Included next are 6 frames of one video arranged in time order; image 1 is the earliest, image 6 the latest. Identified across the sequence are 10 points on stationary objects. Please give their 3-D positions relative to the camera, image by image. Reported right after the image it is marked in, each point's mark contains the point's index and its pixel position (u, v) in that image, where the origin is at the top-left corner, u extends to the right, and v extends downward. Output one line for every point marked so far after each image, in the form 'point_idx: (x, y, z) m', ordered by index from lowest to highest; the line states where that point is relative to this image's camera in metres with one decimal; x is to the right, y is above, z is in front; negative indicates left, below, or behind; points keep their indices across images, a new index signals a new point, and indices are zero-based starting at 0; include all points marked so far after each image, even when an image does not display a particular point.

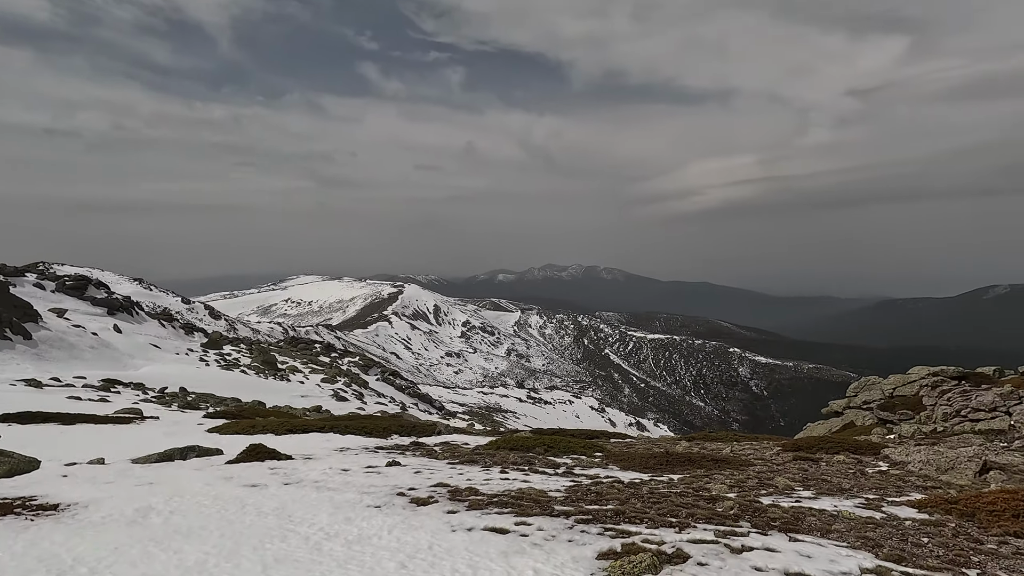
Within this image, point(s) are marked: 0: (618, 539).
0: (+3.8, -9.0, +19.2) m
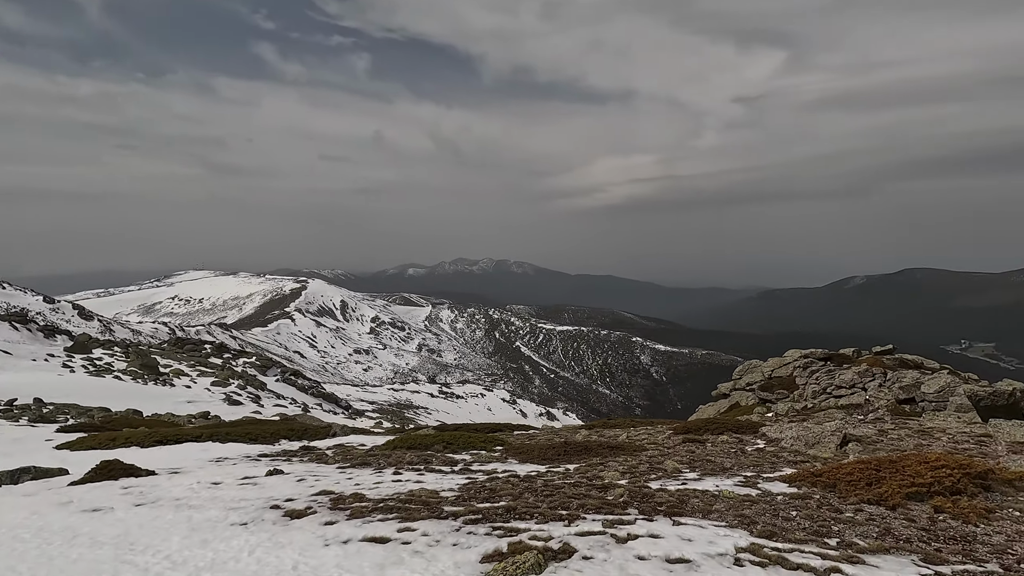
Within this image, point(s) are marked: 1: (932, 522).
0: (-0.2, -8.6, +18.4) m
1: (+15.7, -8.7, +19.9) m
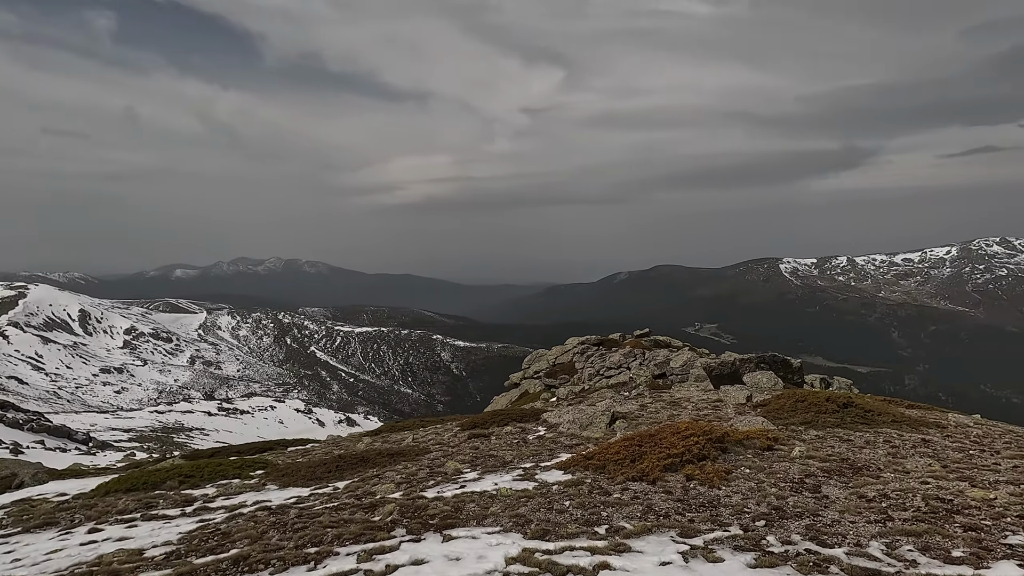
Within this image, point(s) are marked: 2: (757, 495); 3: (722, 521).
0: (-7.5, -8.2, +13.6) m
1: (+6.7, -7.9, +20.8) m
2: (+9.1, -7.7, +19.8) m
3: (+7.0, -7.8, +17.9) m
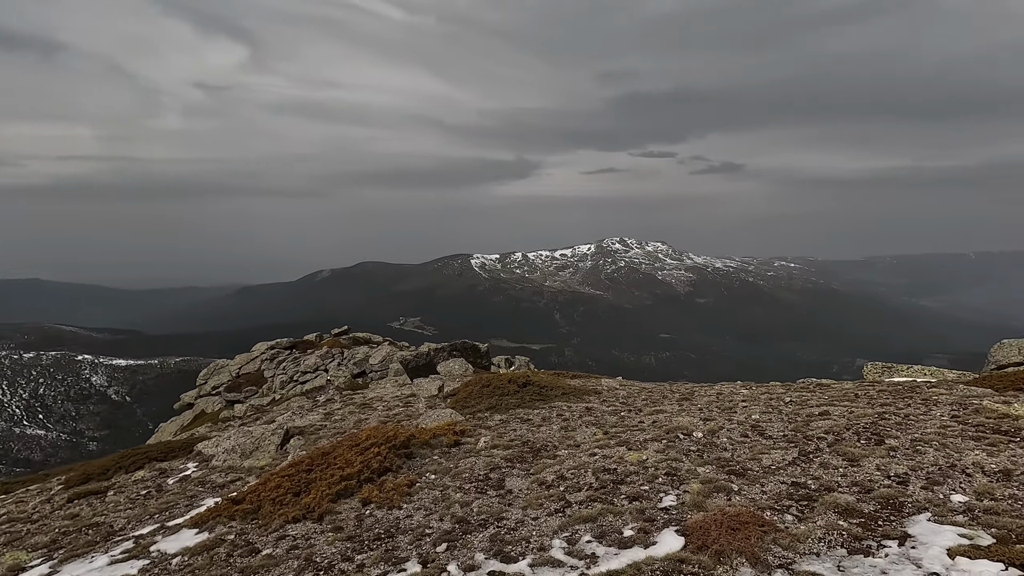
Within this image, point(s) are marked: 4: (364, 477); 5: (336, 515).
0: (-13.3, -8.1, +3.2) m
1: (-4.8, -7.3, +16.7) m
2: (-2.3, -7.0, +17.0) m
3: (-3.0, -7.1, +14.3) m
4: (-5.4, -6.9, +19.3) m
5: (-5.7, -7.3, +17.3) m
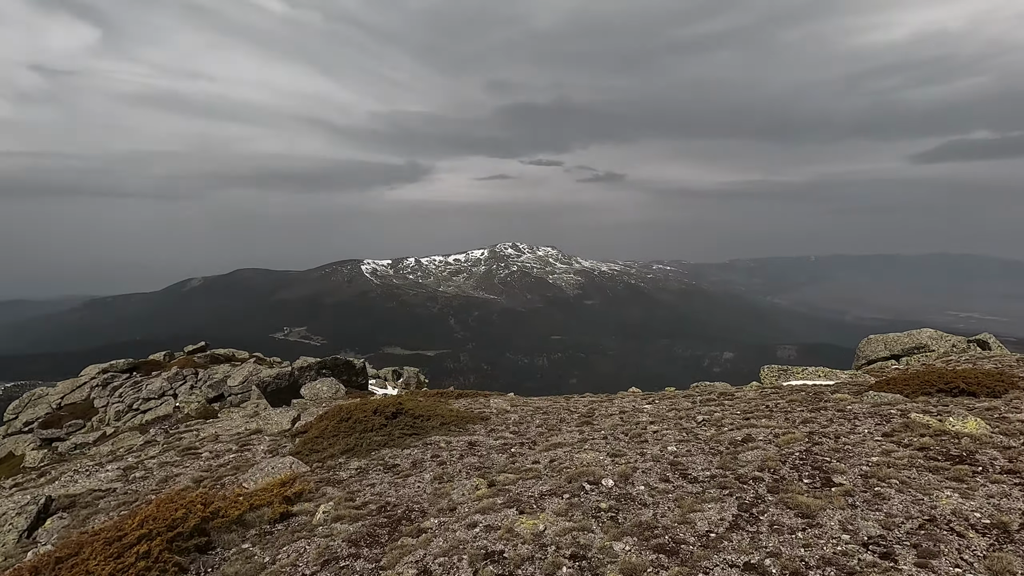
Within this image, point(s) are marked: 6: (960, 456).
0: (-13.8, -8.3, -5.2) m
1: (-8.1, -7.6, +9.7) m
2: (-5.7, -7.2, +10.5) m
3: (-5.9, -7.3, +7.7) m
4: (-9.2, -7.2, +12.2) m
5: (-9.1, -7.6, +10.1) m
6: (+12.6, -4.7, +15.0) m
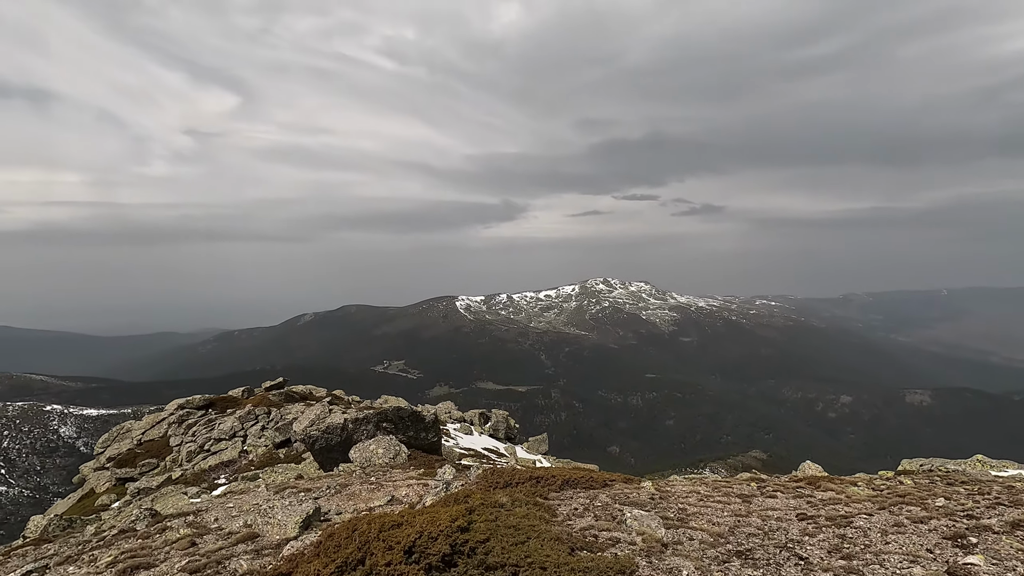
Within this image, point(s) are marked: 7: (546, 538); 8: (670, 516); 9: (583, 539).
0: (-14.8, -6.8, -16.6) m
1: (-6.6, -6.9, -2.8) m
2: (-4.1, -6.6, -2.4) m
3: (-4.8, -6.5, -5.2) m
4: (-7.3, -6.7, -0.2) m
5: (-7.6, -7.0, -2.2) m
6: (+14.6, -4.3, -0.9) m
7: (+1.0, -7.2, +15.5) m
8: (+5.5, -8.0, +19.2) m
9: (+2.3, -7.4, +16.0) m
